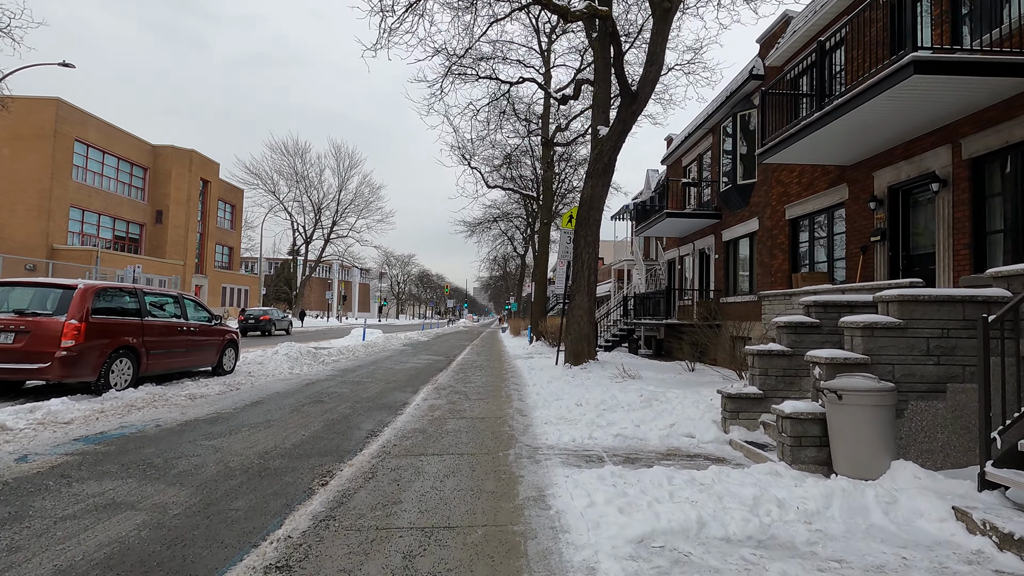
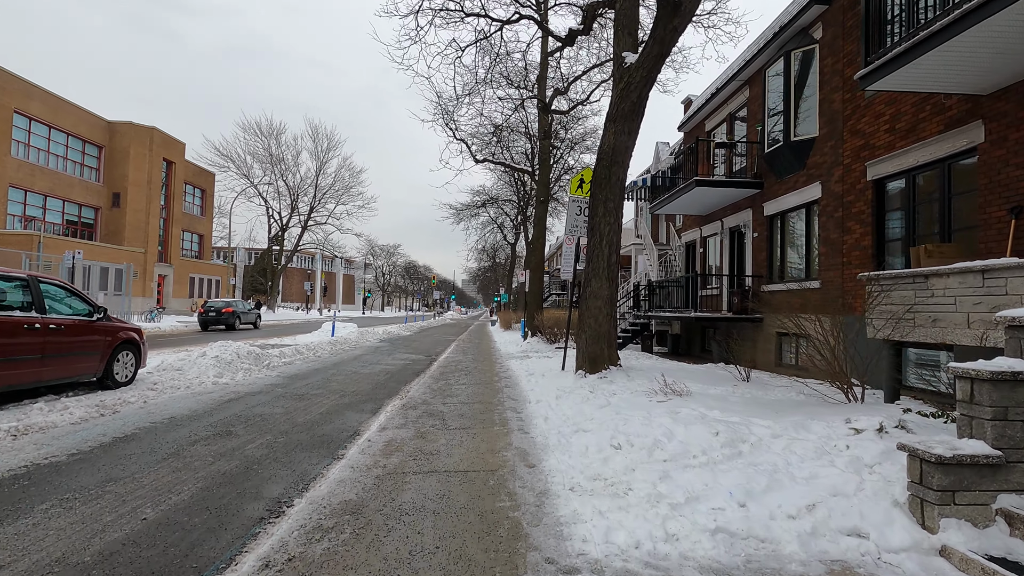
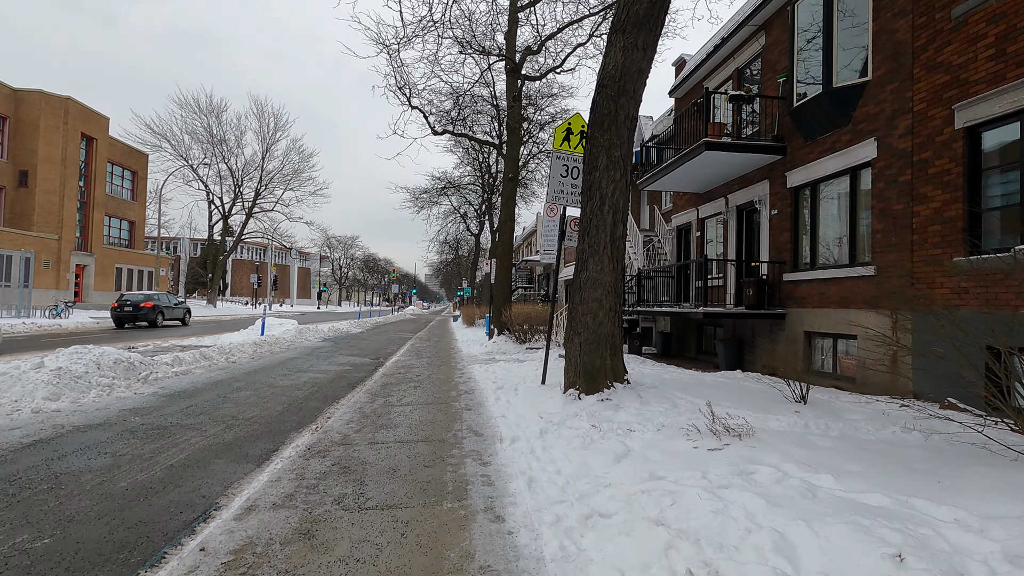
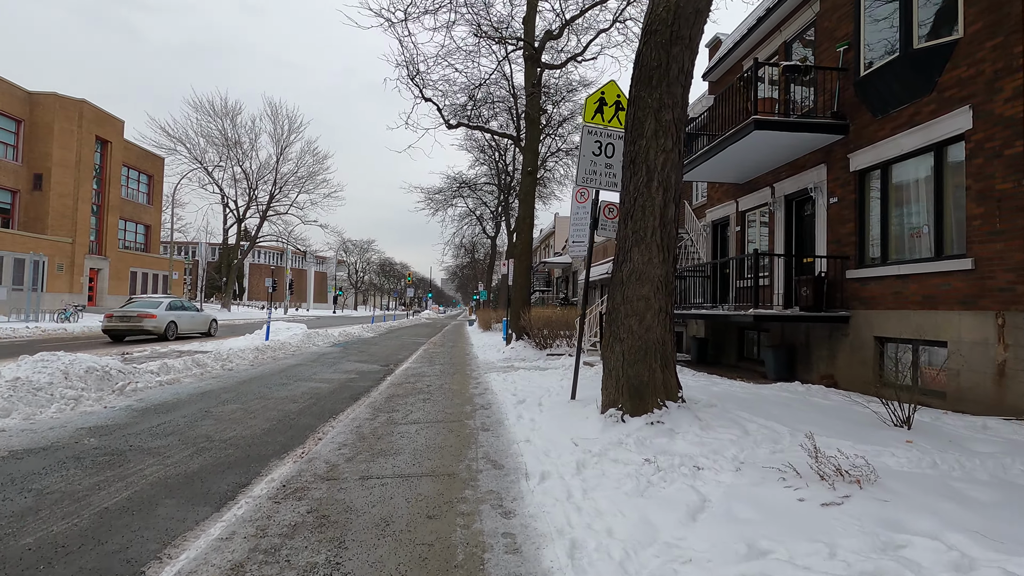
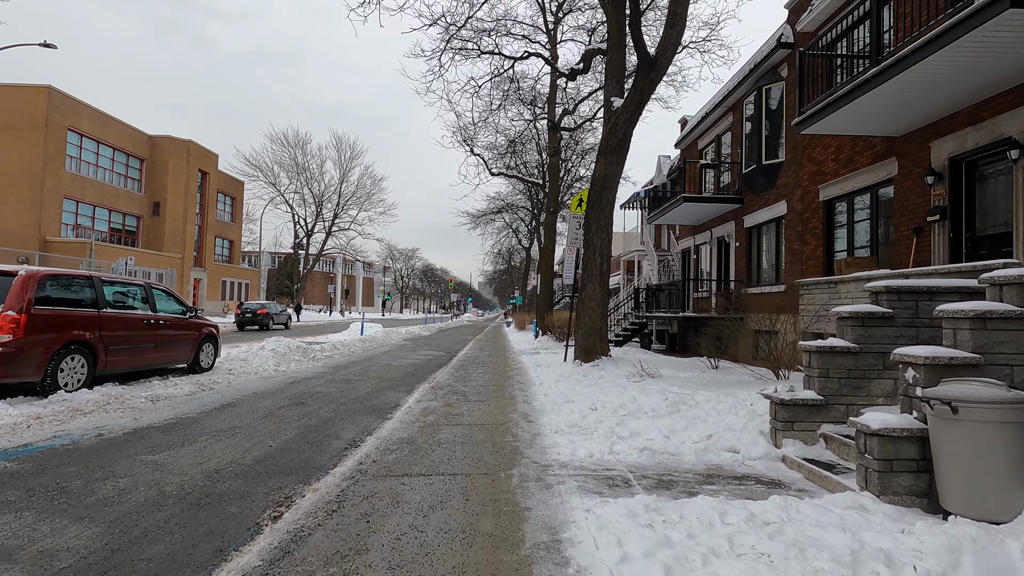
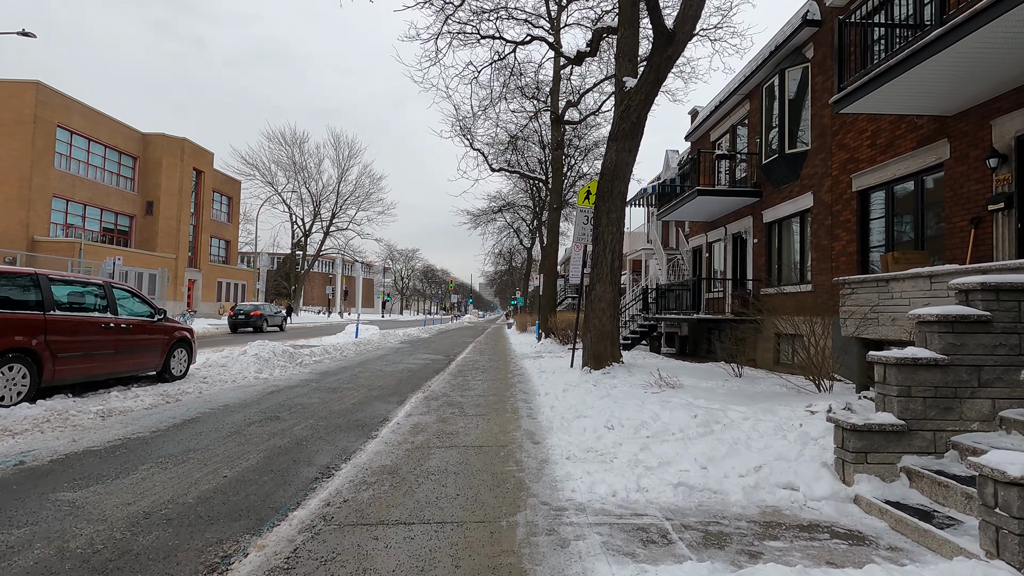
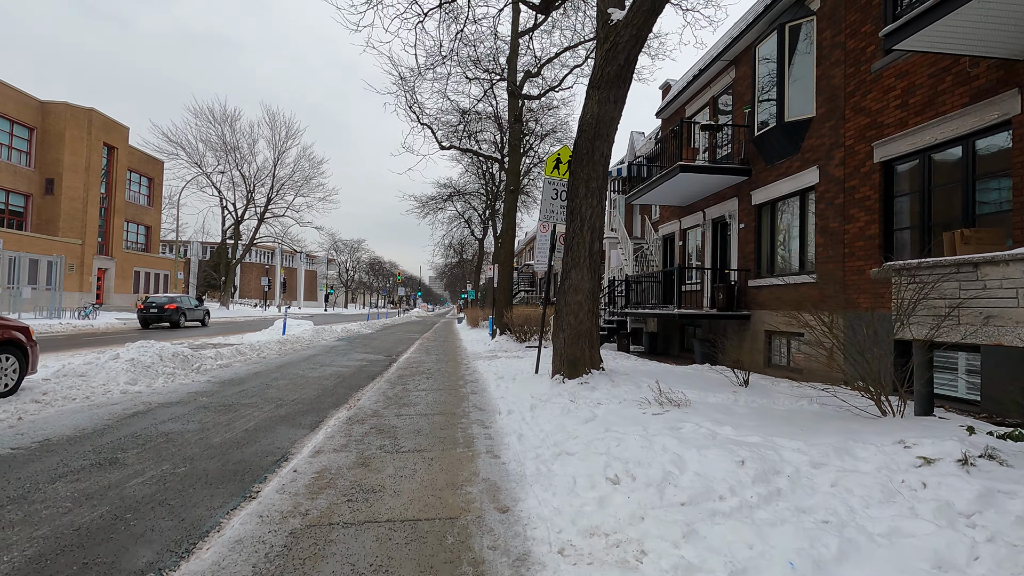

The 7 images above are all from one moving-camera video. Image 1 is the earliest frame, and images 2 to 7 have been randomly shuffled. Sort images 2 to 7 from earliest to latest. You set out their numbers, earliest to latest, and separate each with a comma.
5, 6, 2, 7, 3, 4
